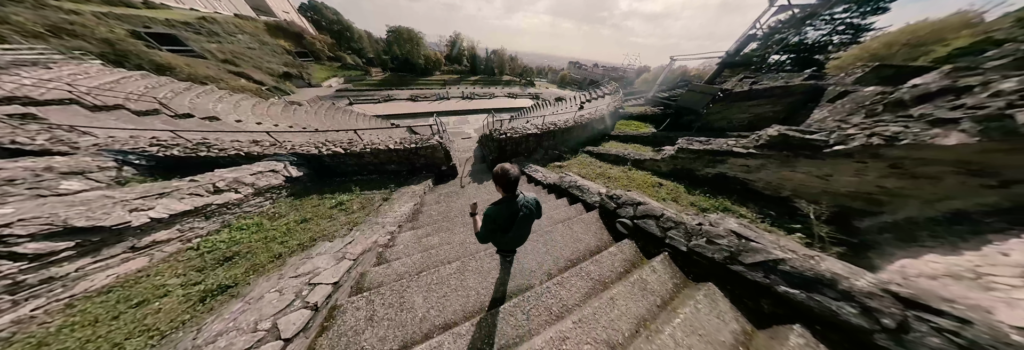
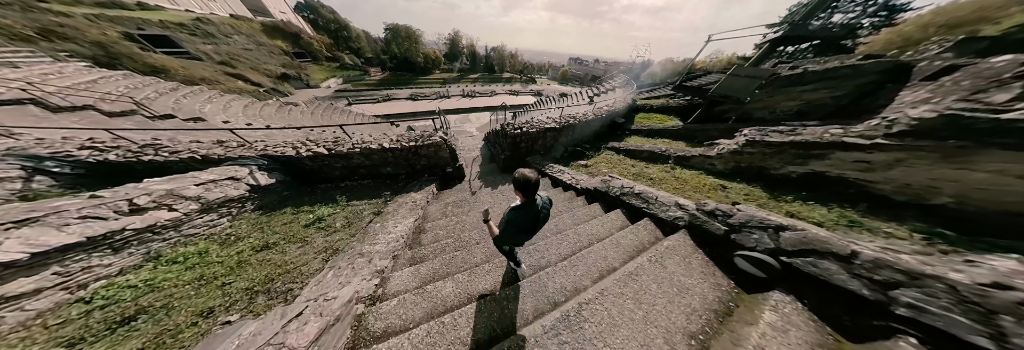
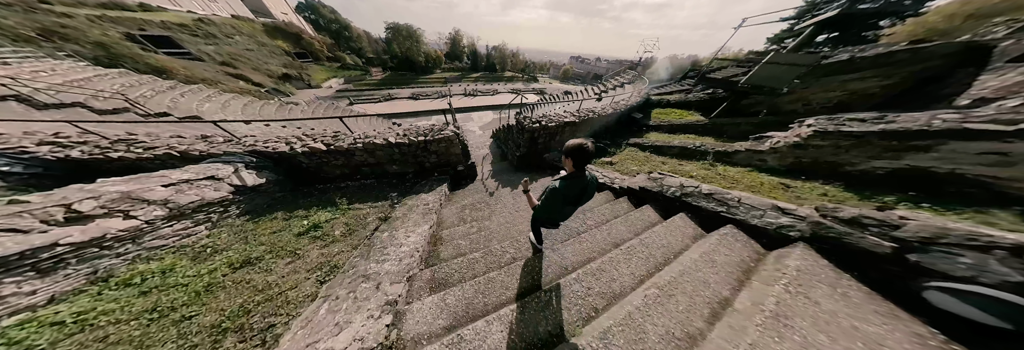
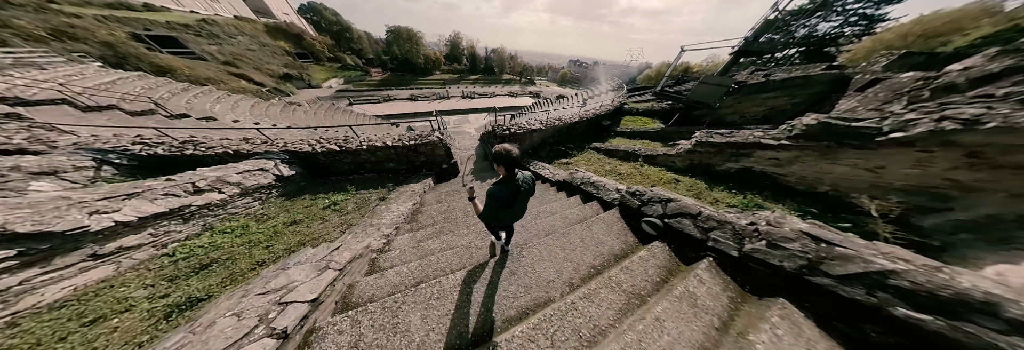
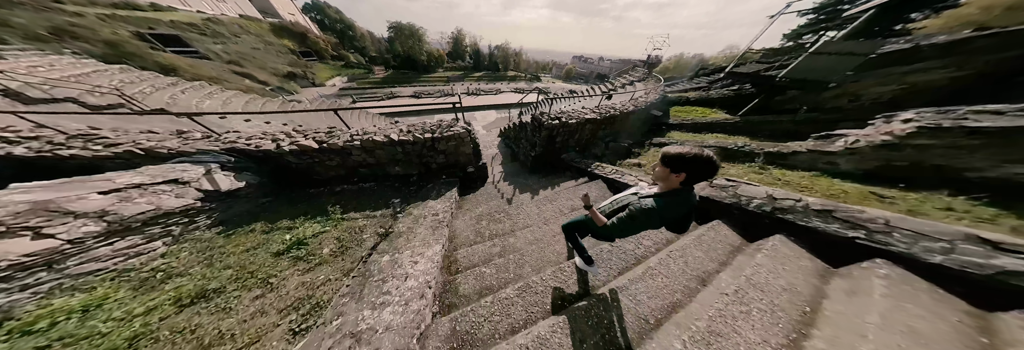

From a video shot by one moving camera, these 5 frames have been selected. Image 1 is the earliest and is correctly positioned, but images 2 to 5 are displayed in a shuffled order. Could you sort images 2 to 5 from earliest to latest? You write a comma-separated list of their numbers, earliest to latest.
4, 2, 3, 5
